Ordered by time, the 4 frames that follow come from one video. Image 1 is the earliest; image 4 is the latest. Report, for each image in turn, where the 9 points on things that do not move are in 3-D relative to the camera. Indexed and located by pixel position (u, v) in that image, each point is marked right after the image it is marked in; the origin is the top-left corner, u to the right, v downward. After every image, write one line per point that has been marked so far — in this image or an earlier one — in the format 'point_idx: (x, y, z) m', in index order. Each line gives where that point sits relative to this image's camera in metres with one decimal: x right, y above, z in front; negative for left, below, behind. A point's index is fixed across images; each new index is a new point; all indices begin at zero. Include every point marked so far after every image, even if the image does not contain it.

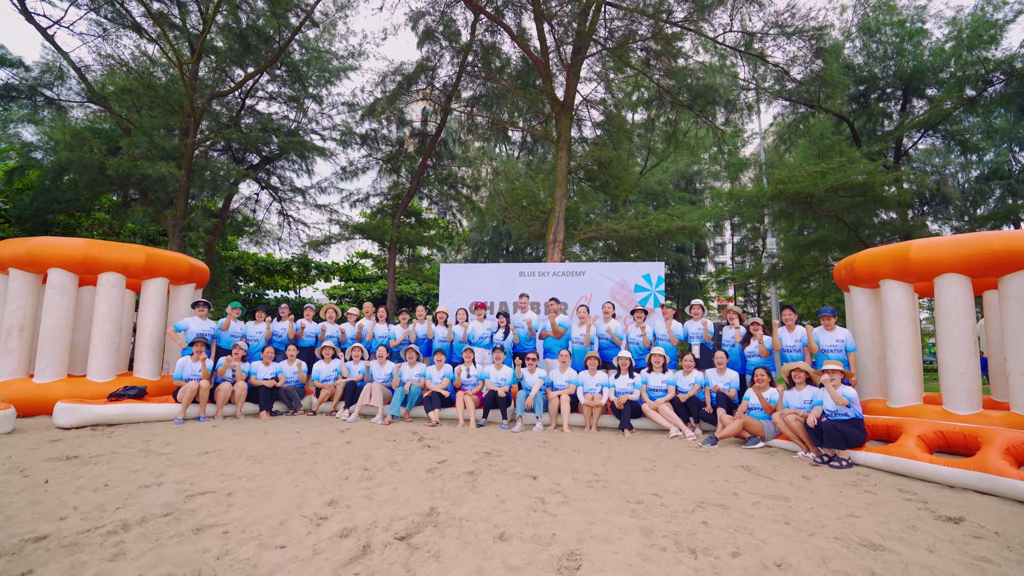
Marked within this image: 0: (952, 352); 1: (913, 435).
0: (+4.6, -0.7, +6.0) m
1: (+3.9, -1.4, +5.5) m
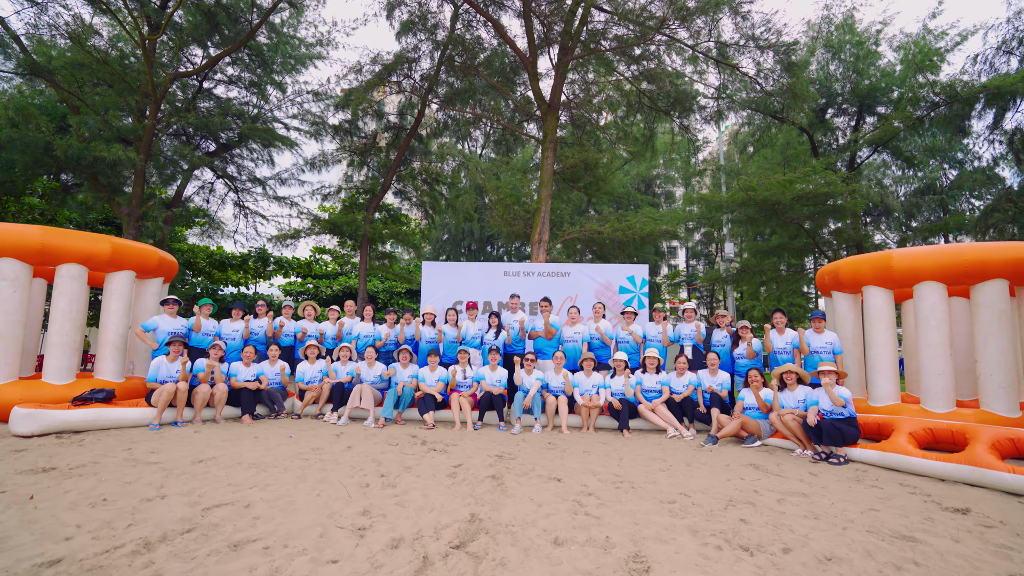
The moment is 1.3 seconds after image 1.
0: (+4.8, -0.8, +6.4) m
1: (+4.1, -1.5, +5.8) m
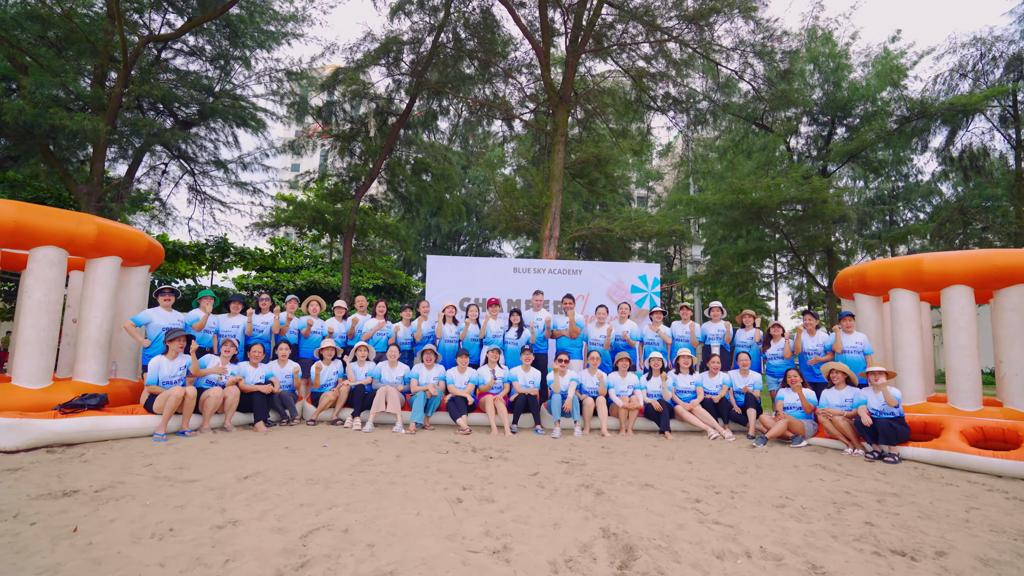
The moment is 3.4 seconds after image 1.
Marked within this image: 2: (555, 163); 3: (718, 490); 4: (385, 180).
0: (+5.3, -0.8, +6.7) m
1: (+4.7, -1.5, +6.1) m
2: (+0.9, +2.7, +11.9) m
3: (+1.7, -1.7, +4.7) m
4: (-3.1, +2.6, +13.4) m
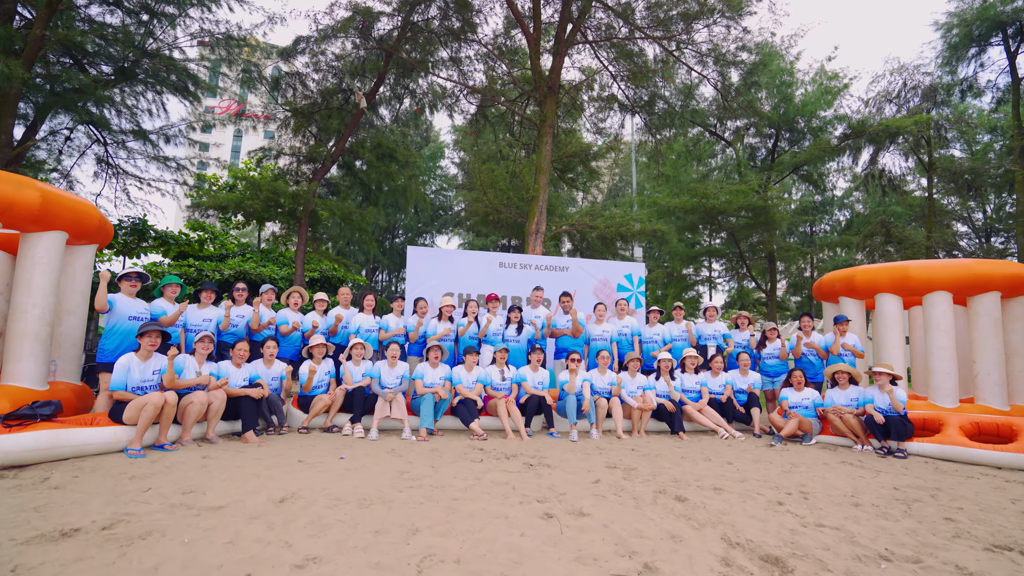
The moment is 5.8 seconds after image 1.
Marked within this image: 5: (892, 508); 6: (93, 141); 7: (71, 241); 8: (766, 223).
0: (+5.5, -0.9, +7.2) m
1: (+5.0, -1.6, +6.5) m
2: (+0.3, +2.7, +11.5) m
3: (+2.3, -1.7, +4.6) m
4: (-3.9, +2.7, +12.3) m
5: (+2.9, -1.7, +4.4) m
6: (-7.9, +2.8, +10.7) m
7: (-4.4, +0.5, +5.5) m
8: (+6.1, +1.6, +14.0) m
